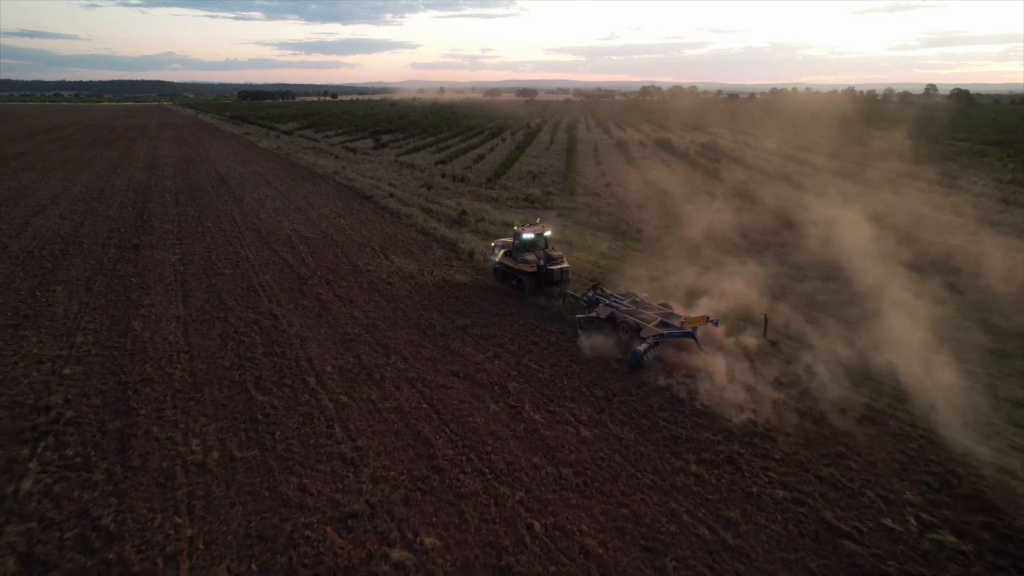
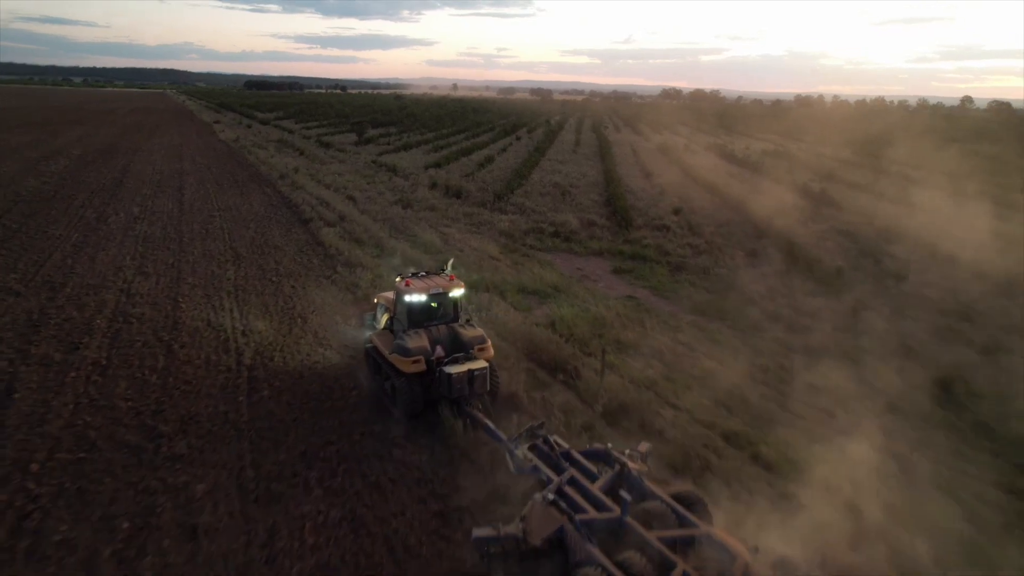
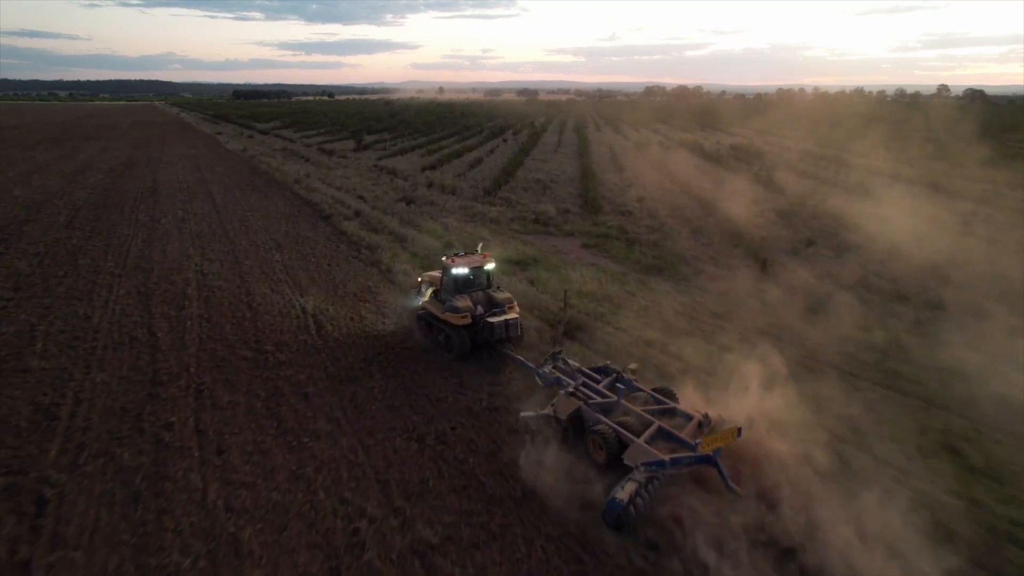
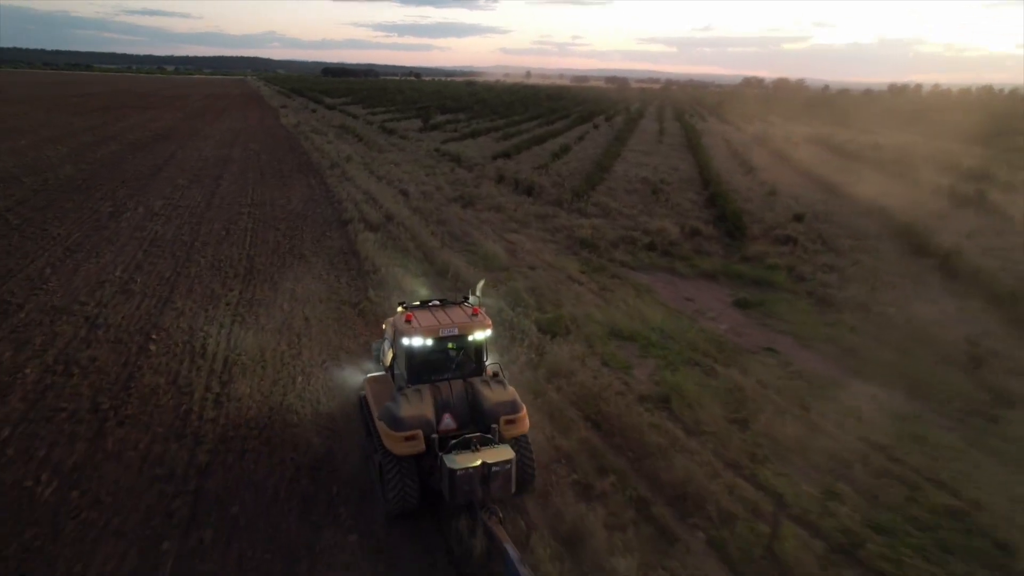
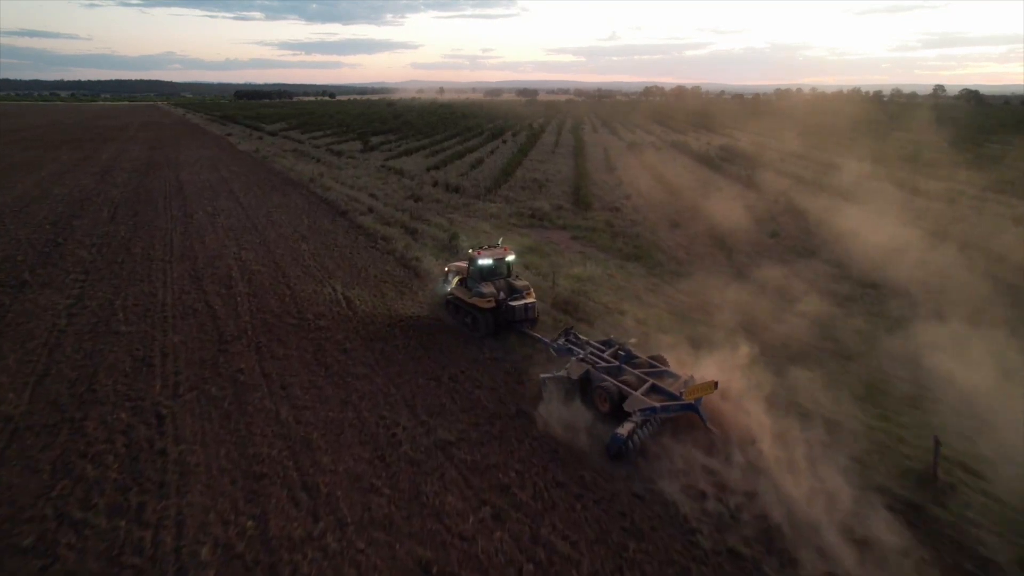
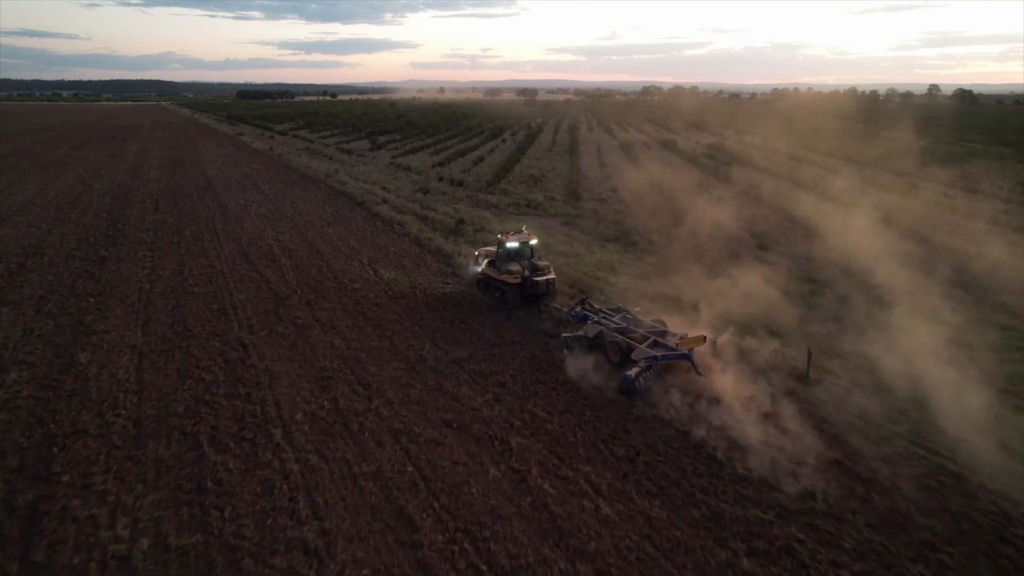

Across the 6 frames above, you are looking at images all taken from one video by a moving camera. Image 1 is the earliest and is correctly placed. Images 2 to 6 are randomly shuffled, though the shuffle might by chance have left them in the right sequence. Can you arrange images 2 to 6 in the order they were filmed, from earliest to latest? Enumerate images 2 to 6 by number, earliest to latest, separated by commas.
6, 5, 3, 2, 4
